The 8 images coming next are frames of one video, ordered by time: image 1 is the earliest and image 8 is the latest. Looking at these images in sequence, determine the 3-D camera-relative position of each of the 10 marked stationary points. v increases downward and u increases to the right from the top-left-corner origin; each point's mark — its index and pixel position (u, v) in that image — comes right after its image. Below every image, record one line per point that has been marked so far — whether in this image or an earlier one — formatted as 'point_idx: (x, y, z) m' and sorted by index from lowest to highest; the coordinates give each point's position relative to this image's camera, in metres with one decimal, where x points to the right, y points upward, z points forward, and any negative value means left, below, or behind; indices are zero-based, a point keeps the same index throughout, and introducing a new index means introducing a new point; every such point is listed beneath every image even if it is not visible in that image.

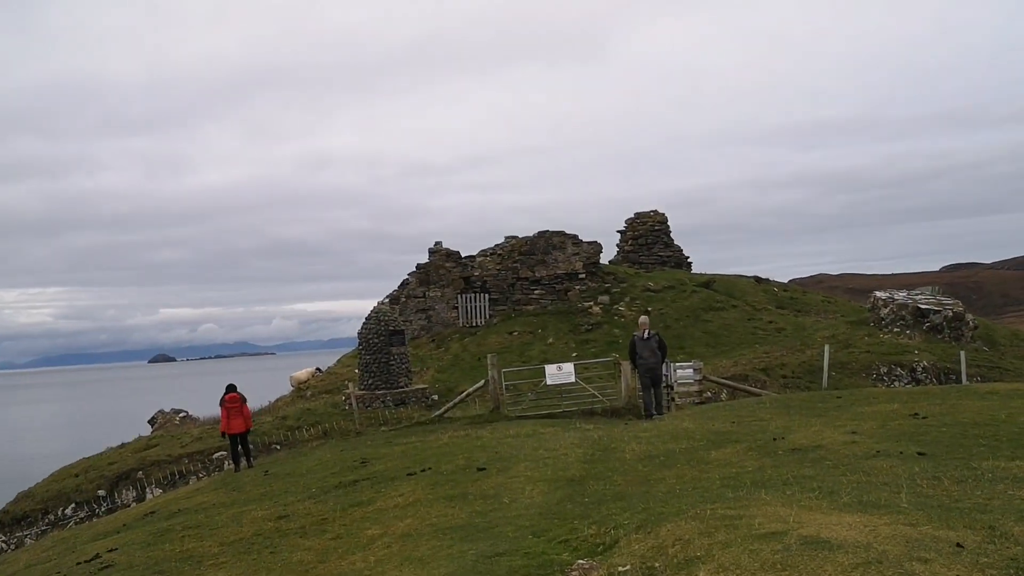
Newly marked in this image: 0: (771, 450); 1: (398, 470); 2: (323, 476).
0: (+4.0, -2.5, +12.8) m
1: (-2.3, -3.7, +16.8) m
2: (-4.3, -4.2, +18.4) m
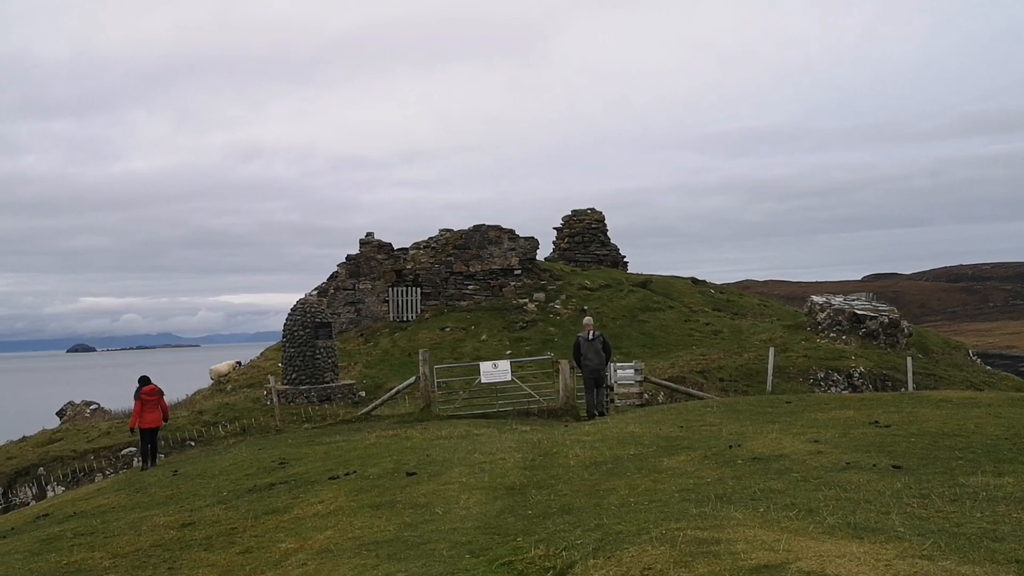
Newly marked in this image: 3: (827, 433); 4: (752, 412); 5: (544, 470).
0: (+3.1, -2.5, +11.9) m
1: (-3.6, -3.5, +15.3) m
2: (-5.7, -3.9, +16.7) m
3: (+5.1, -2.3, +13.2) m
4: (+4.9, -2.6, +17.0) m
5: (+0.5, -2.9, +13.0) m
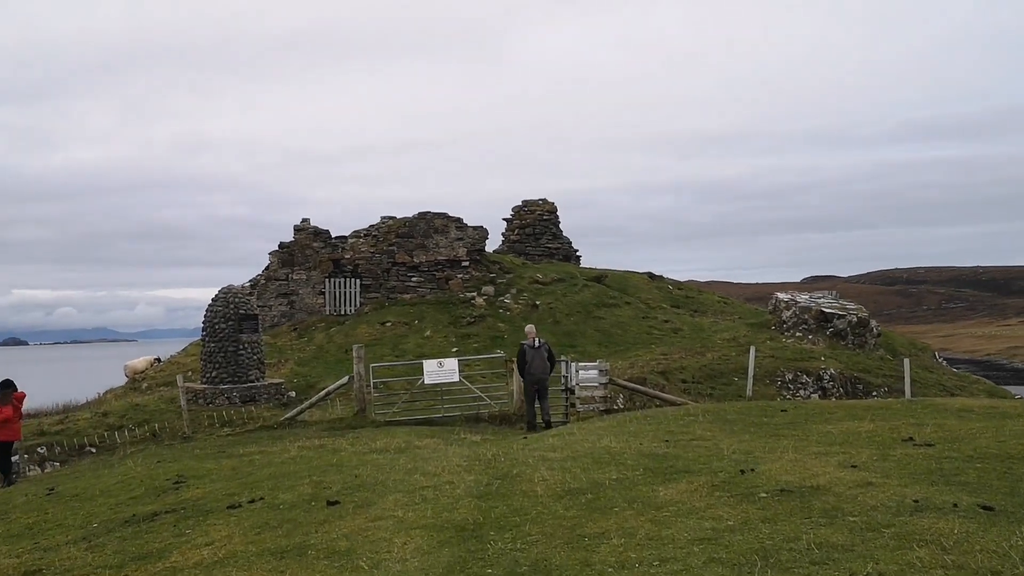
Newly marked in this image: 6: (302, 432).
0: (+2.6, -2.2, +9.1) m
1: (-4.3, -3.1, +12.1) m
2: (-6.5, -3.5, +13.4) m
3: (+4.5, -2.1, +10.6) m
4: (+4.1, -2.3, +14.3) m
5: (-0.1, -2.6, +10.1) m
6: (-5.0, -3.4, +19.6) m
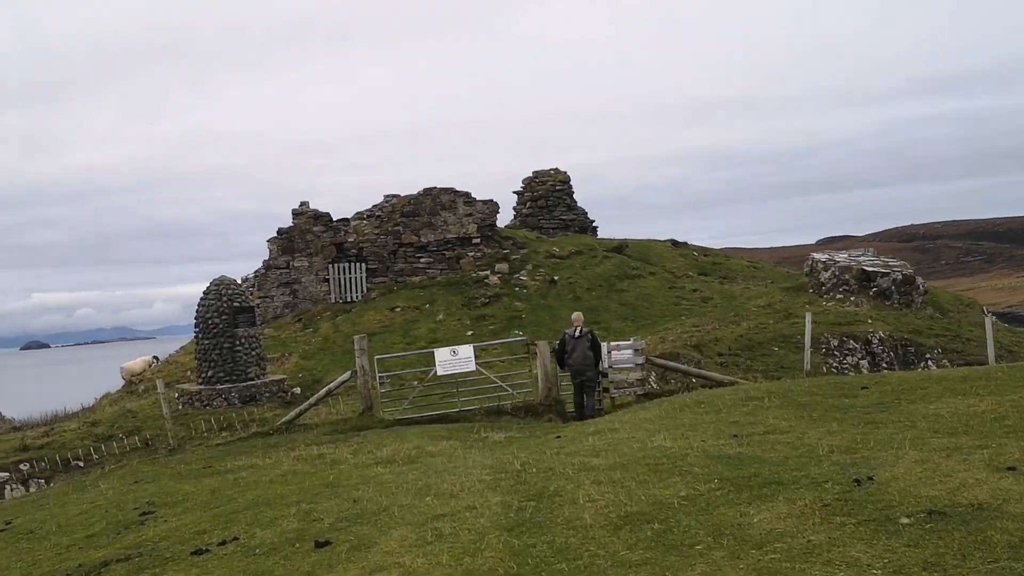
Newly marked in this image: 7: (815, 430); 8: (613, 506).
0: (+2.9, -1.8, +6.6) m
1: (-3.9, -3.0, +9.7) m
2: (-6.0, -3.4, +11.0) m
3: (+4.8, -1.6, +8.0) m
4: (+4.5, -1.7, +11.8) m
5: (+0.3, -2.3, +7.6) m
6: (-4.4, -3.1, +17.2) m
7: (+3.8, -1.8, +10.3) m
8: (+1.0, -2.2, +8.2) m
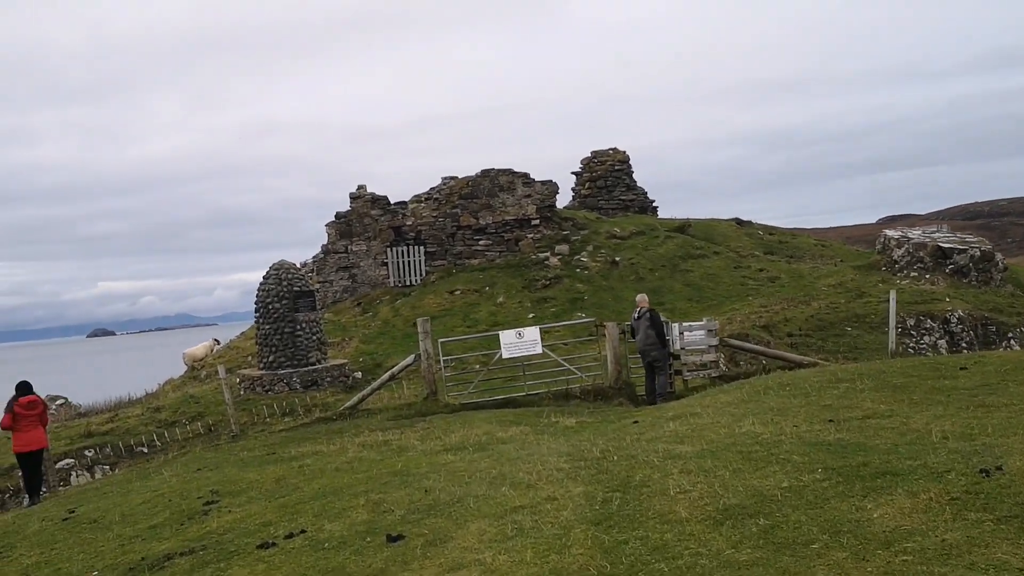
0: (+3.6, -1.6, +5.9) m
1: (-3.0, -2.8, +9.4) m
2: (-5.0, -3.2, +10.9) m
3: (+5.6, -1.3, +7.1) m
4: (+5.5, -1.3, +10.9) m
5: (+1.1, -2.1, +7.1) m
6: (-3.0, -2.8, +16.9) m
7: (+4.7, -1.4, +9.5) m
8: (+1.8, -1.9, +7.6) m
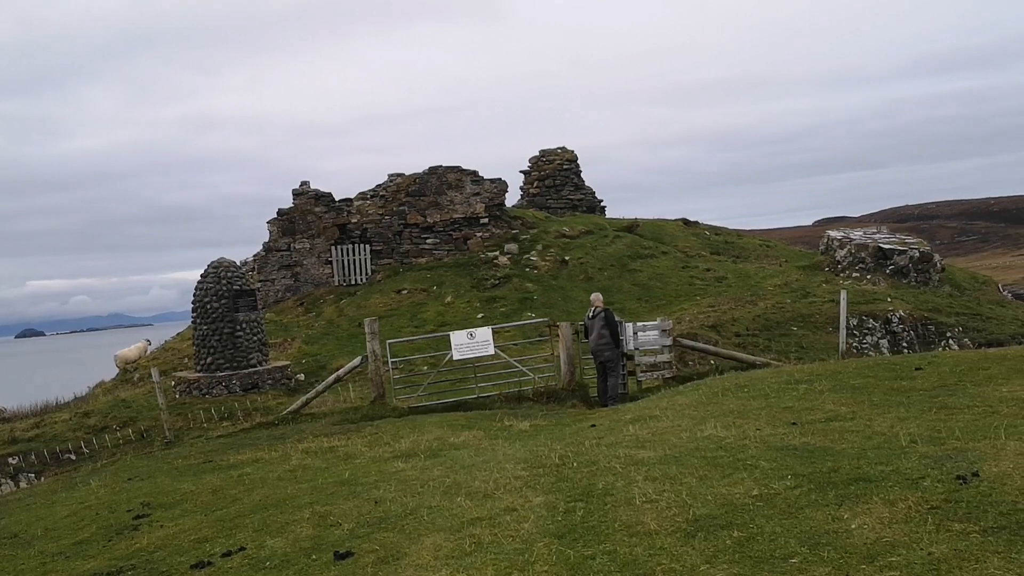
0: (+3.4, -1.6, +5.6) m
1: (-3.4, -2.8, +8.7) m
2: (-5.6, -3.2, +10.1) m
3: (+5.2, -1.3, +7.1) m
4: (+4.9, -1.3, +10.9) m
5: (+0.7, -2.1, +6.7) m
6: (-4.0, -2.8, +16.2) m
7: (+4.2, -1.4, +9.3) m
8: (+1.4, -1.9, +7.2) m
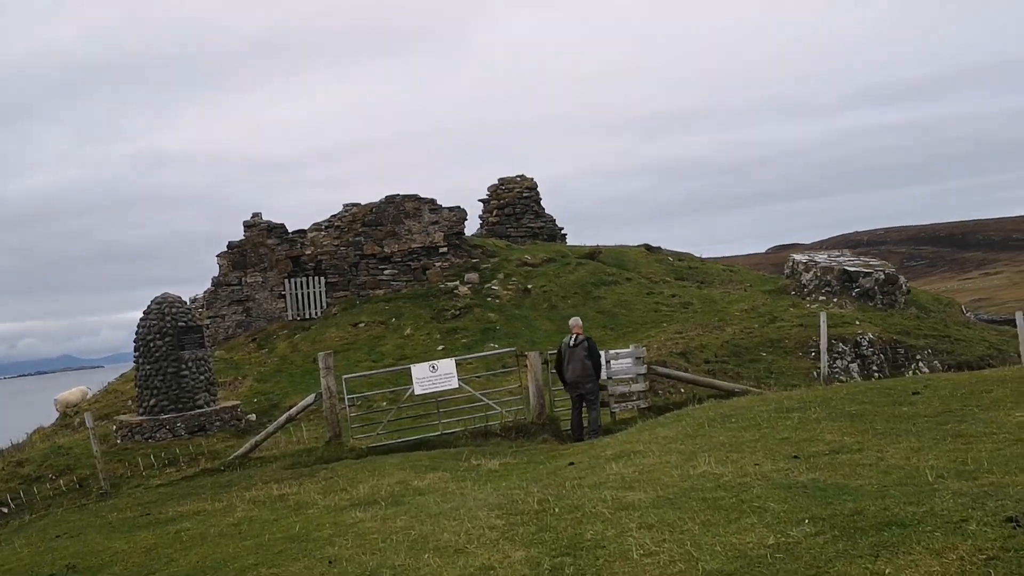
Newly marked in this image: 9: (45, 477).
0: (+3.3, -1.6, +4.7) m
1: (-3.7, -3.1, +7.4) m
2: (-5.9, -3.6, +8.7) m
3: (+5.1, -1.3, +6.3) m
4: (+4.5, -1.6, +10.0) m
5: (+0.6, -2.2, +5.6) m
6: (-4.6, -3.4, +14.9) m
7: (+3.9, -1.6, +8.5) m
8: (+1.3, -2.1, +6.2) m
9: (-11.4, -4.6, +19.9) m
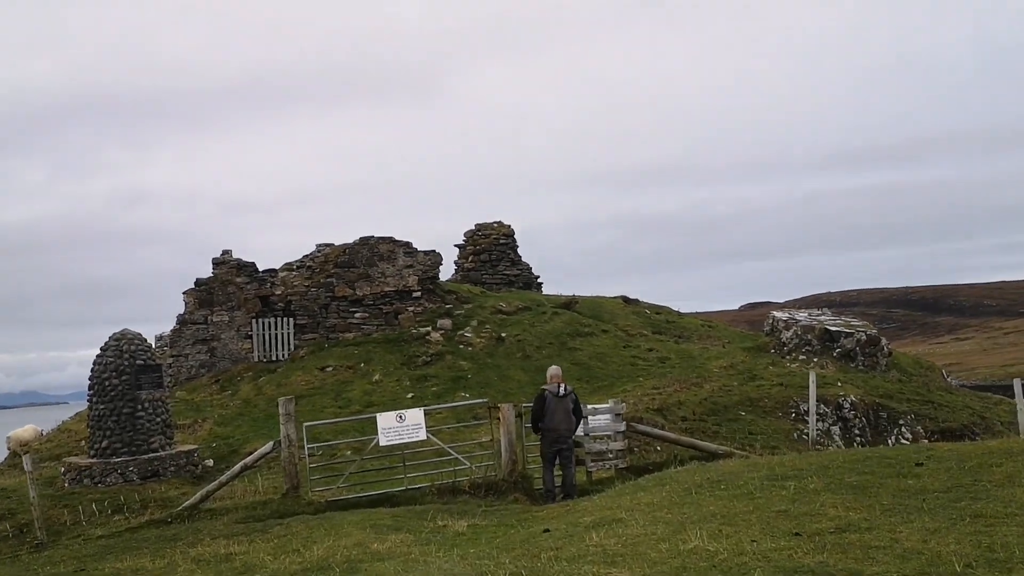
0: (+3.1, -2.0, +3.9) m
1: (-3.9, -3.3, +6.4) m
2: (-6.2, -3.8, +7.5) m
3: (+4.9, -1.8, +5.5) m
4: (+4.2, -2.3, +9.3) m
5: (+0.4, -2.5, +4.7) m
6: (-5.1, -4.0, +13.8) m
7: (+3.7, -2.2, +7.7) m
8: (+1.1, -2.4, +5.3) m
9: (-12.1, -5.3, +18.5) m
